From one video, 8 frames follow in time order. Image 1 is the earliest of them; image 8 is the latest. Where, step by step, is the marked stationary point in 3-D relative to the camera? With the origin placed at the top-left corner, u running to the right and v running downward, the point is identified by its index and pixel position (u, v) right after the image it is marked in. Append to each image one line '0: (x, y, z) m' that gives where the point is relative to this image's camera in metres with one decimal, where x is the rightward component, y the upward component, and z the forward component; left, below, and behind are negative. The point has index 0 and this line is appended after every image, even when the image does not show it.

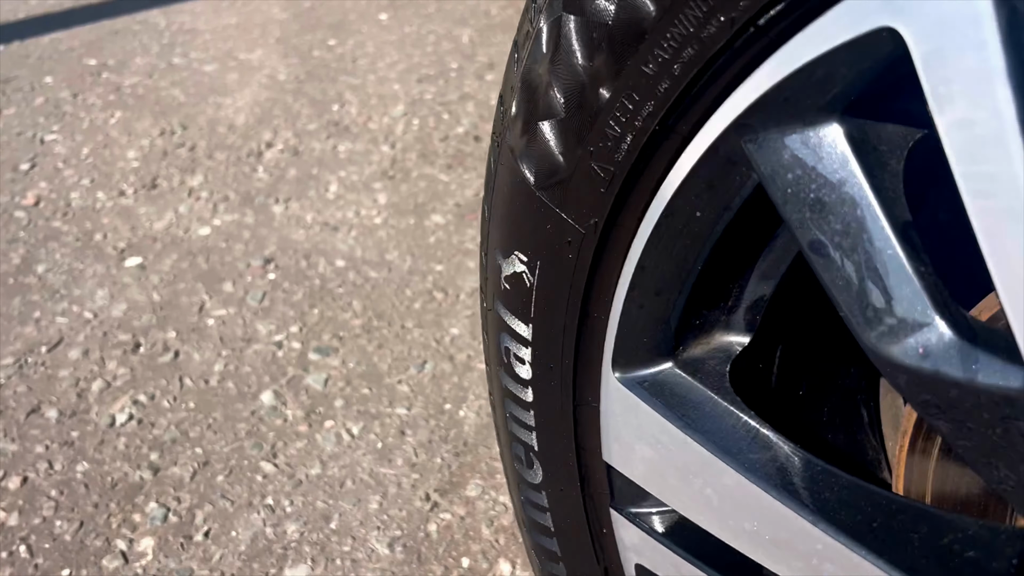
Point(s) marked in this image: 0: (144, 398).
0: (-0.4, -0.1, +0.9) m
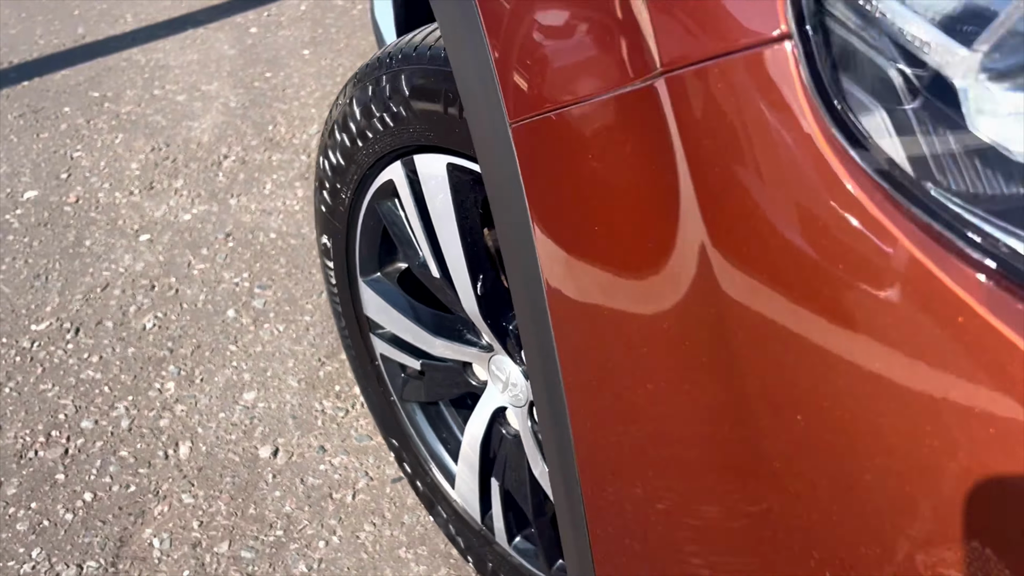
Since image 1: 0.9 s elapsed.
0: (-0.7, 0.0, +1.6) m
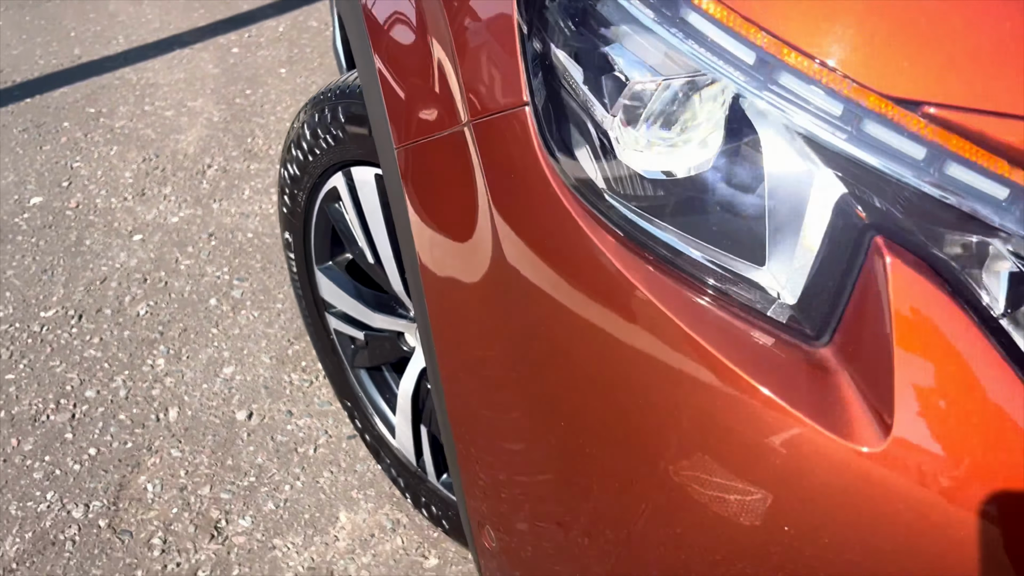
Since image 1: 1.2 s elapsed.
0: (-0.8, 0.0, +1.9) m
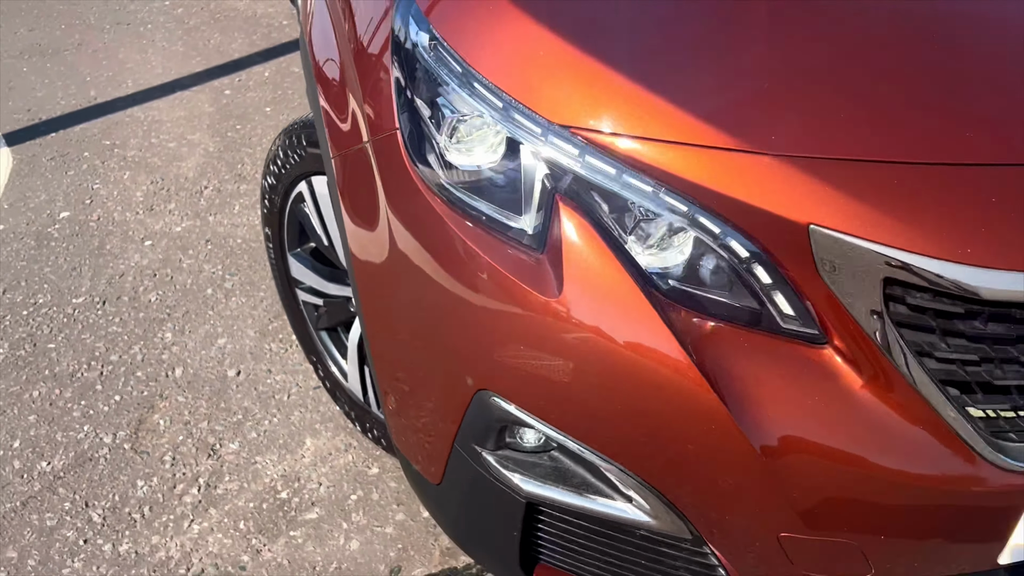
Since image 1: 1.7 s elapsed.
0: (-1.0, 0.0, +2.4) m
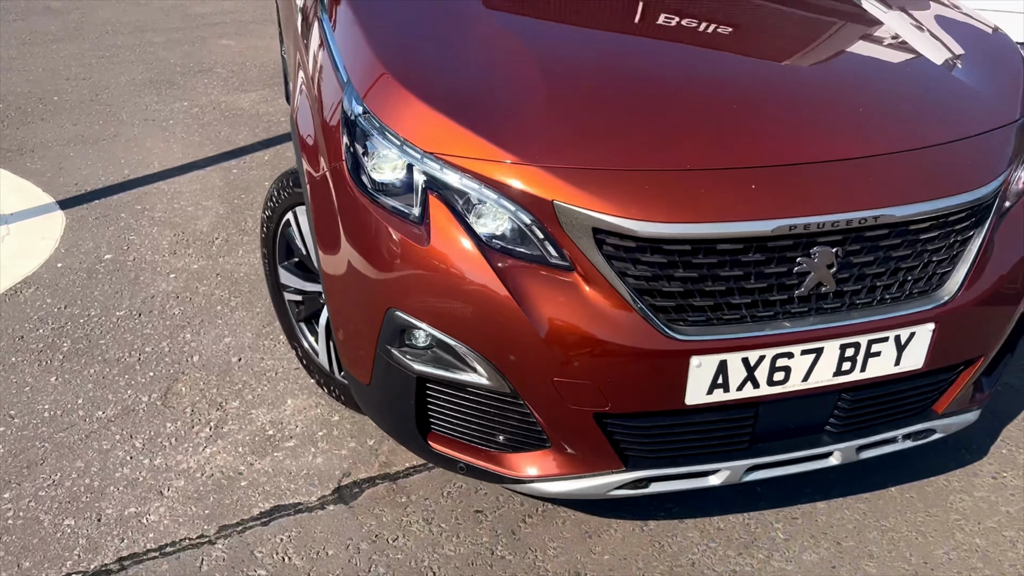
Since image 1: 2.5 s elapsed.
0: (-1.2, -0.1, +3.2) m
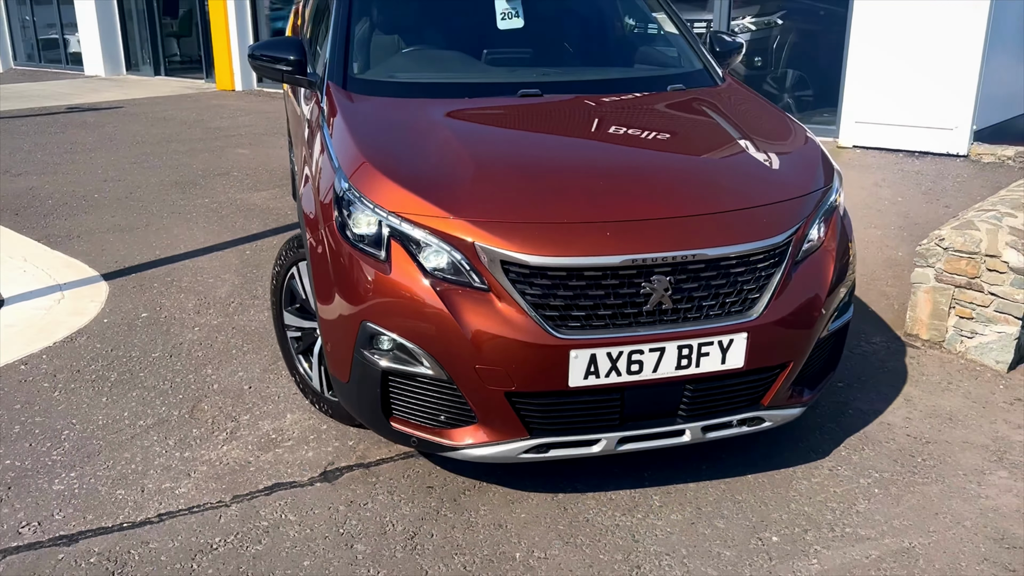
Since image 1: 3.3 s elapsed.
0: (-1.4, -0.3, +4.0) m
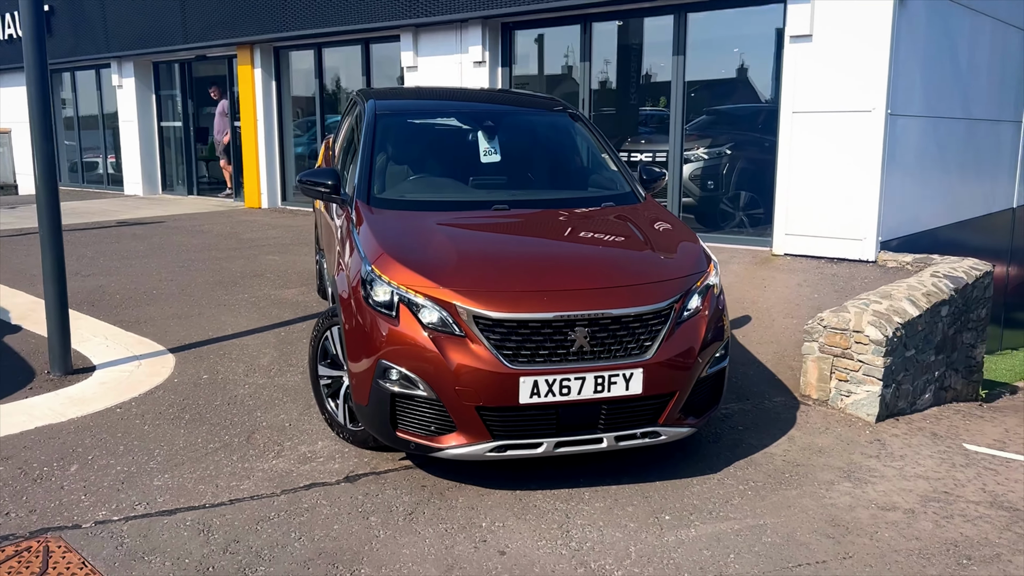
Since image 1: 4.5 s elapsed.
0: (-1.6, -0.7, +5.2) m
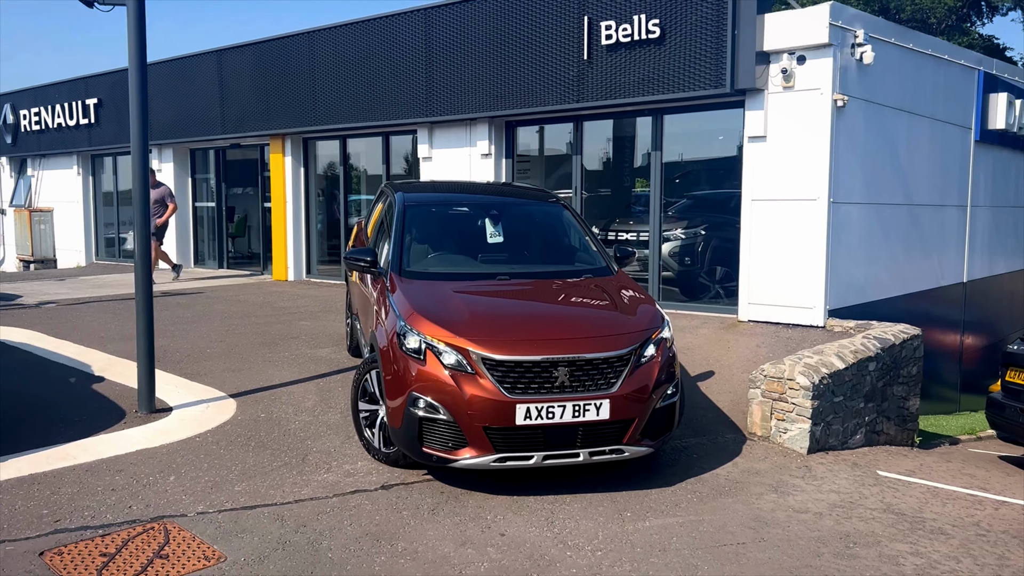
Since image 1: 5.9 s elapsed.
0: (-1.6, -1.1, +6.5) m
